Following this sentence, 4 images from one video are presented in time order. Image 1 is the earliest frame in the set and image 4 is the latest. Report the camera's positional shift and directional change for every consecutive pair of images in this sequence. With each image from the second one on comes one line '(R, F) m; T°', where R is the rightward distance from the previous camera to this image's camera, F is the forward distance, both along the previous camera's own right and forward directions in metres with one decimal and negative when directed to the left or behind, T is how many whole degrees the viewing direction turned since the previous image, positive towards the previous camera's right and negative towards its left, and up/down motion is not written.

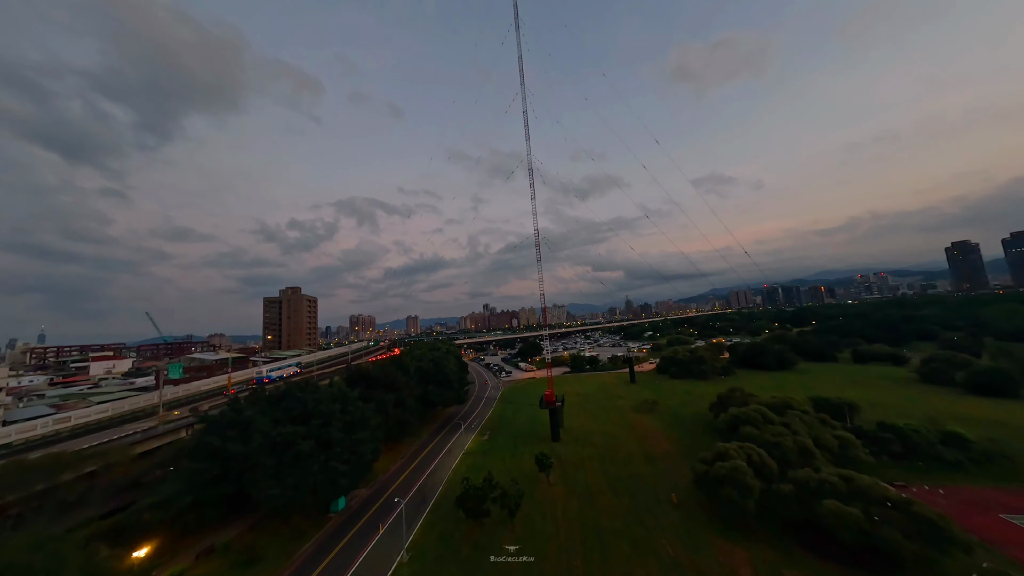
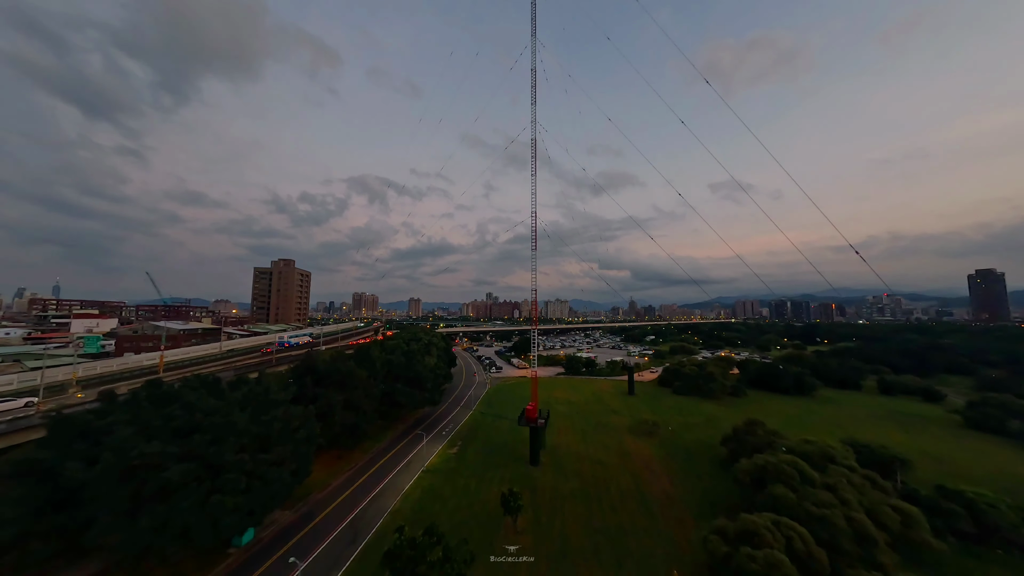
(+1.8, +5.8) m; -1°
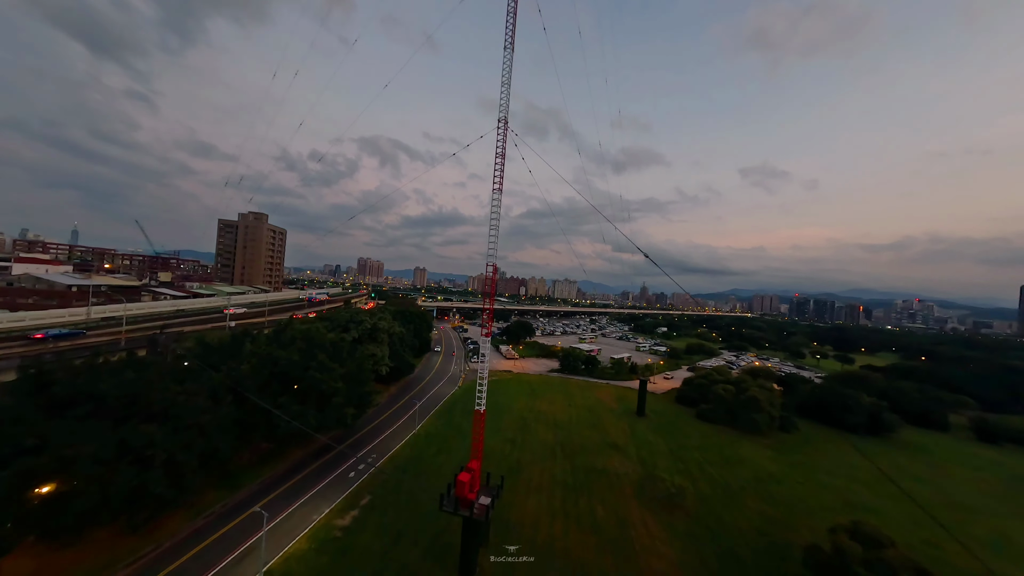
(+3.3, +14.7) m; -1°
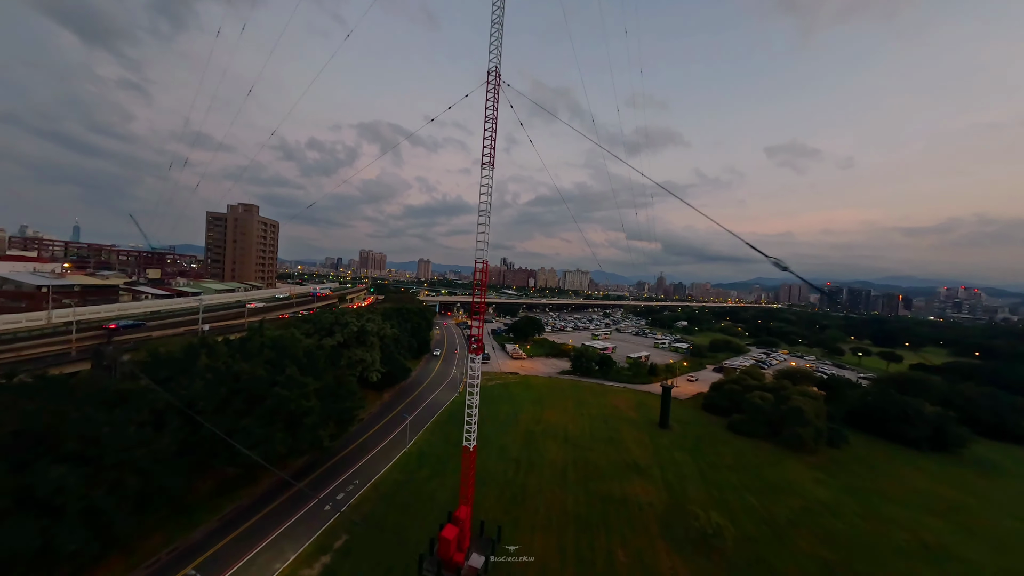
(-1.0, +5.9) m; -1°
